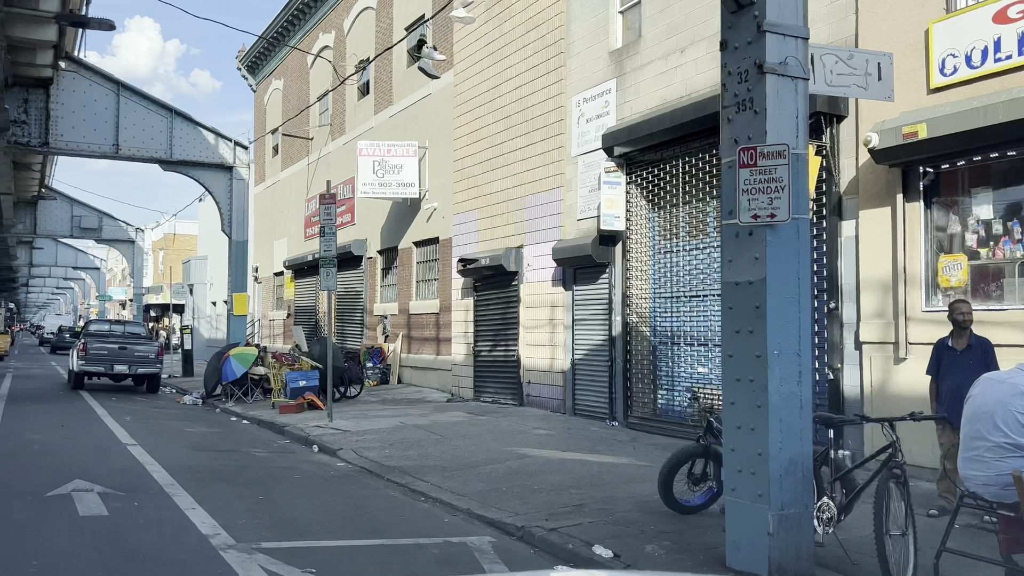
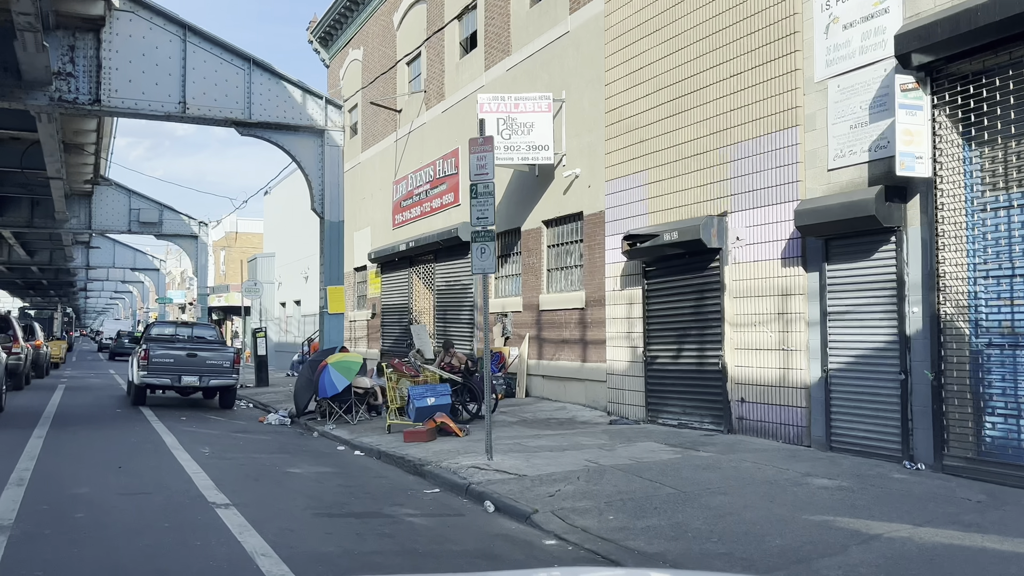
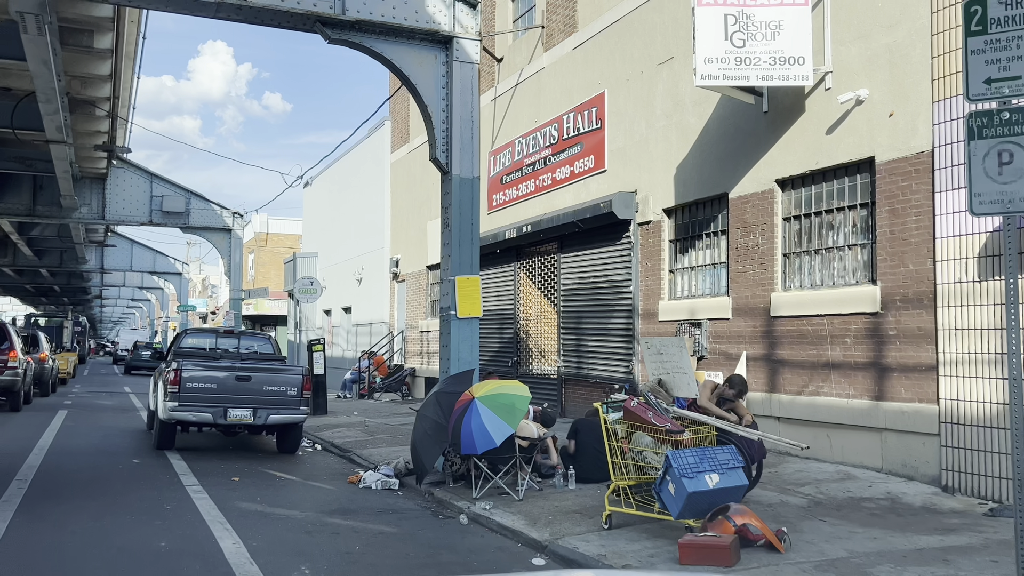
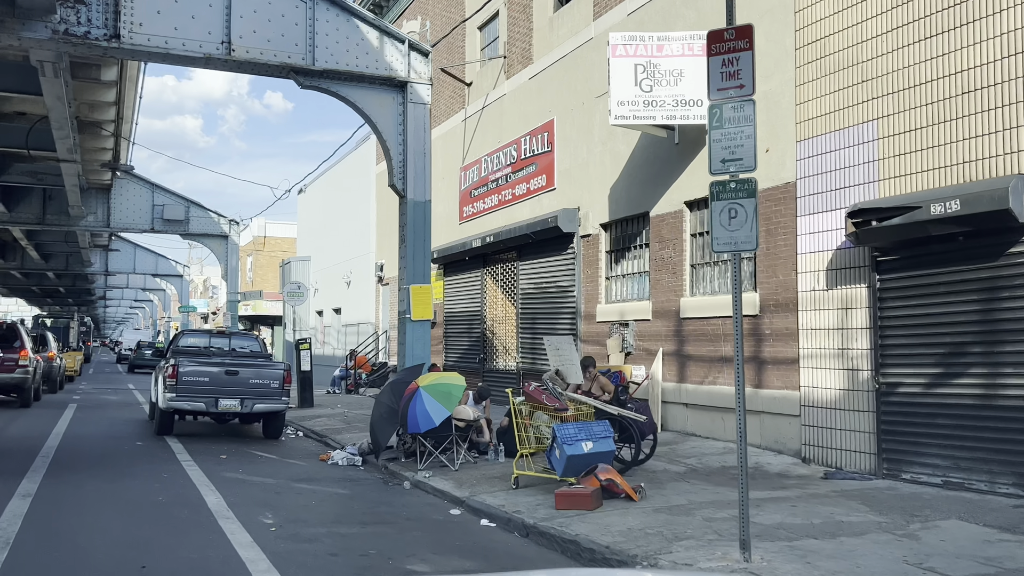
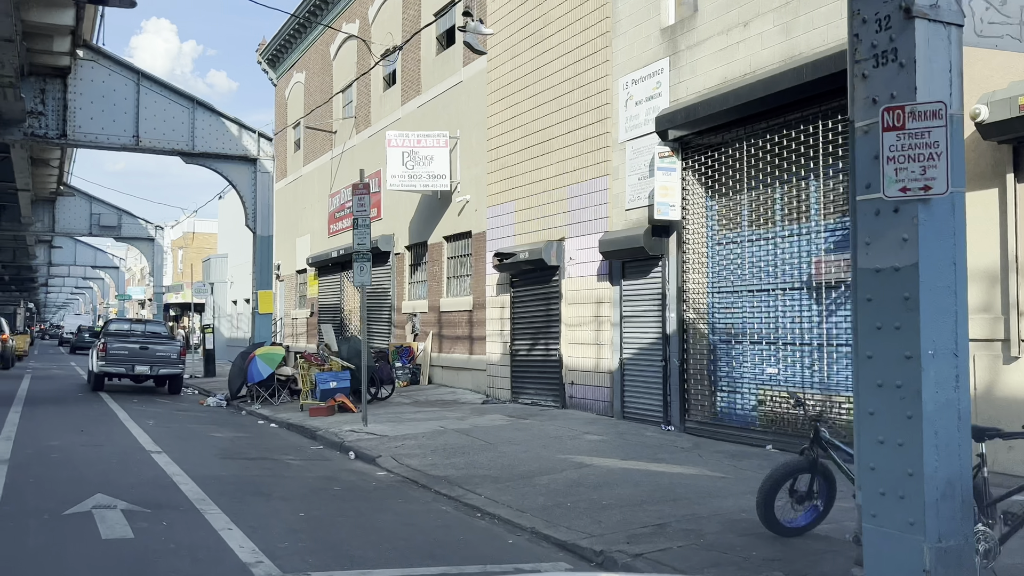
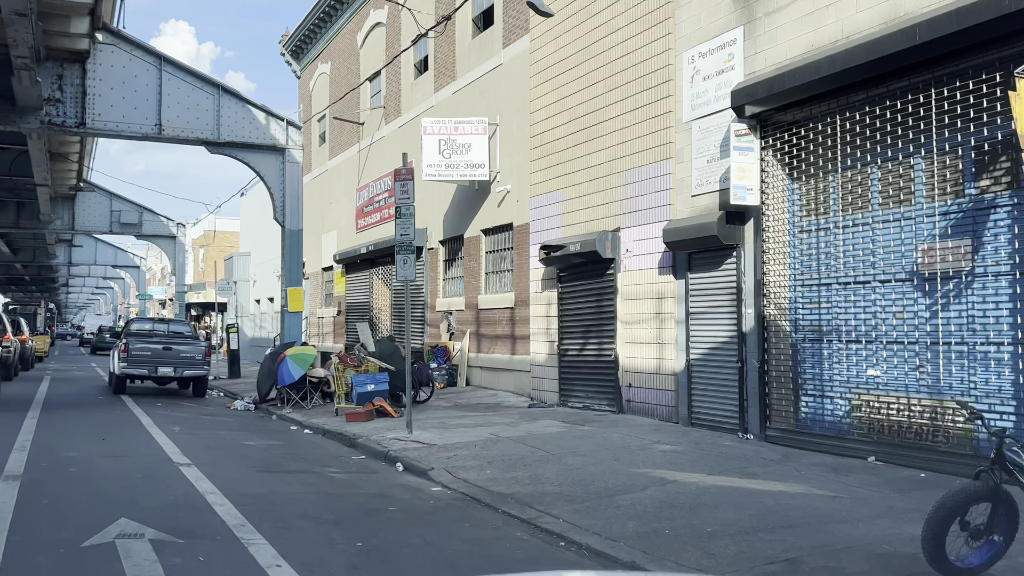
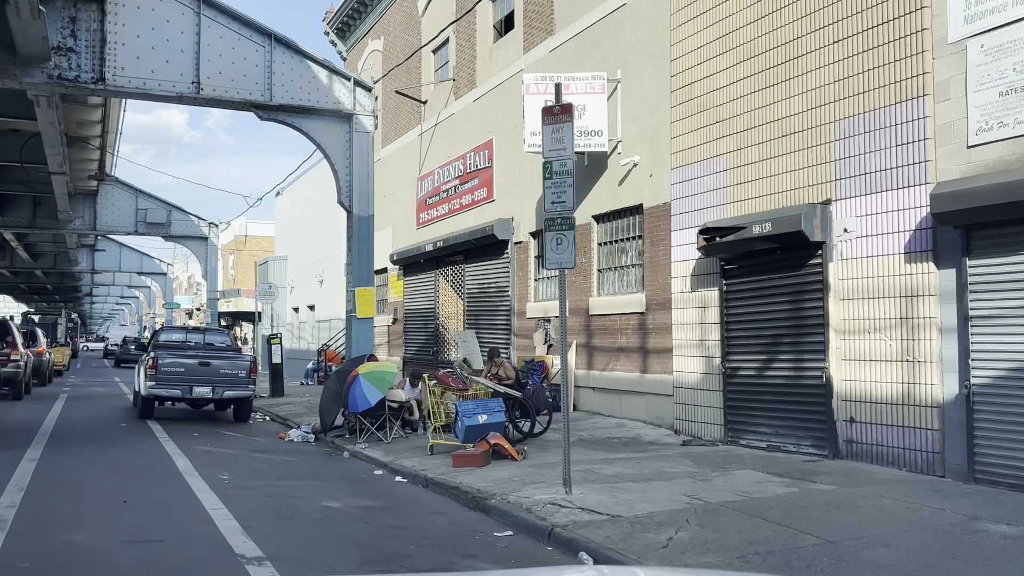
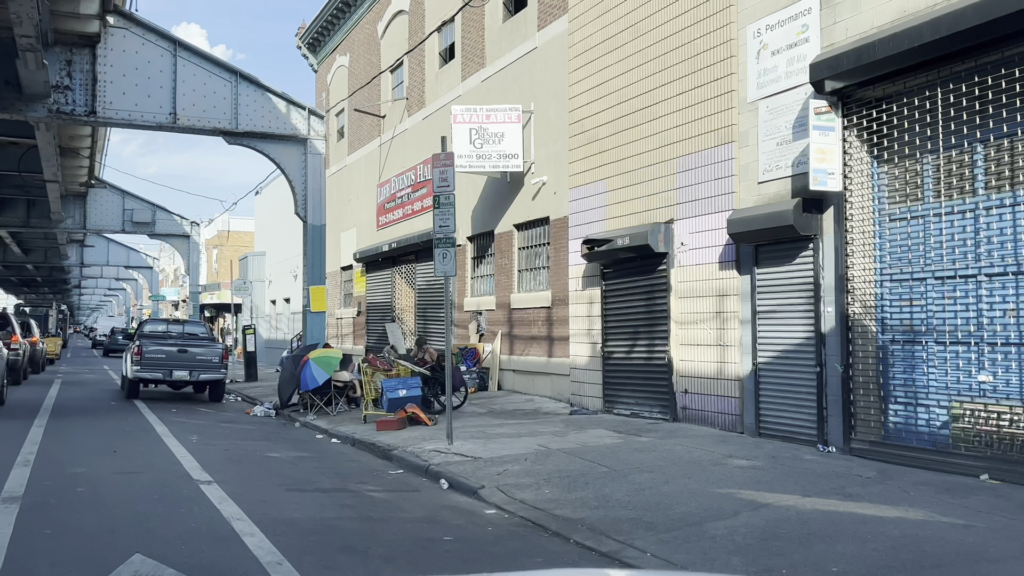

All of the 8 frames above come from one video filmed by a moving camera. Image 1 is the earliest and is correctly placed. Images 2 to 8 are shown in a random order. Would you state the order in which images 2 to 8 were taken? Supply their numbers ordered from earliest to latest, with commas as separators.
5, 6, 8, 2, 7, 4, 3
